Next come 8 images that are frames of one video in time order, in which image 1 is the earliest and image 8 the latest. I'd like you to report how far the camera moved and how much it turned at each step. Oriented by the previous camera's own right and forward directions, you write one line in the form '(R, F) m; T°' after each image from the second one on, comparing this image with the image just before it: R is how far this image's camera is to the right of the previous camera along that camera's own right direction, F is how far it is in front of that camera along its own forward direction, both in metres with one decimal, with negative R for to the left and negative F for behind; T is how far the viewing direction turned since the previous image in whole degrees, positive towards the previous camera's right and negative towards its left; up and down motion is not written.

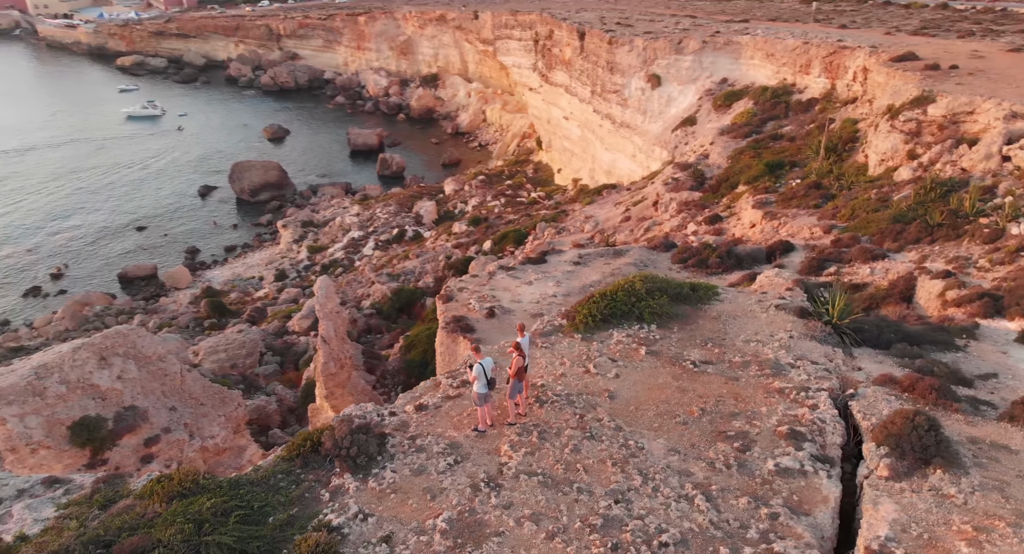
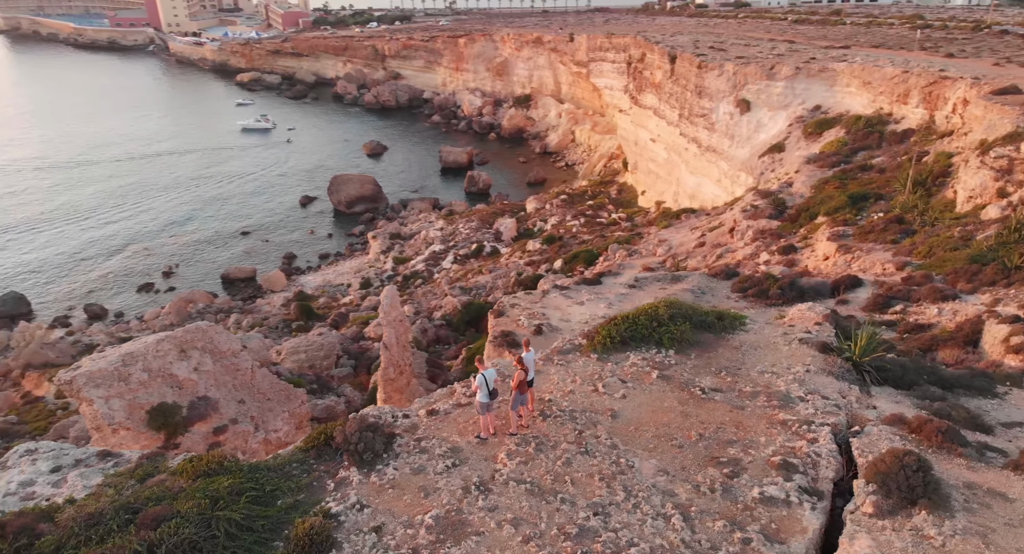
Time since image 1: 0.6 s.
(+1.2, -0.6) m; -6°
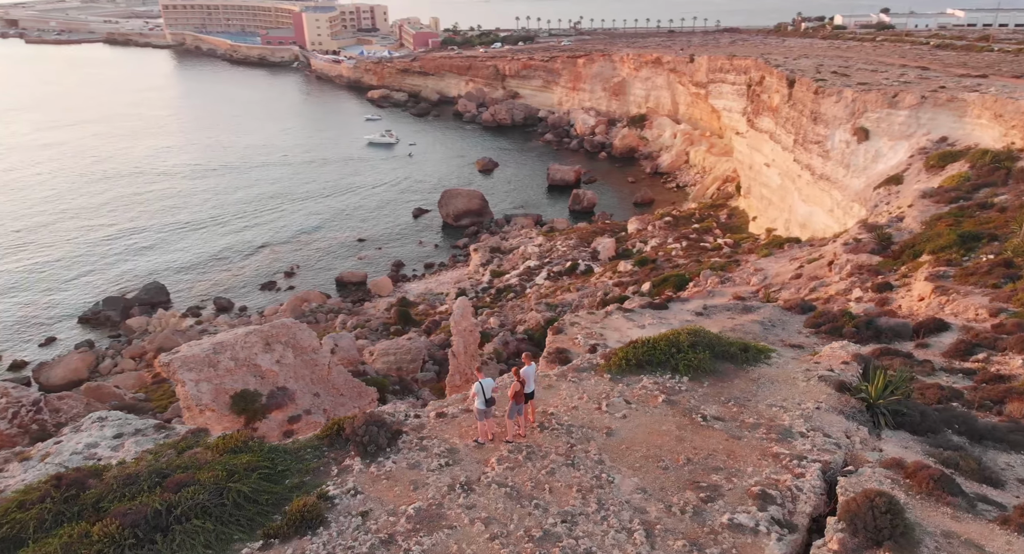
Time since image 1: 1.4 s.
(+1.7, -0.8) m; -7°
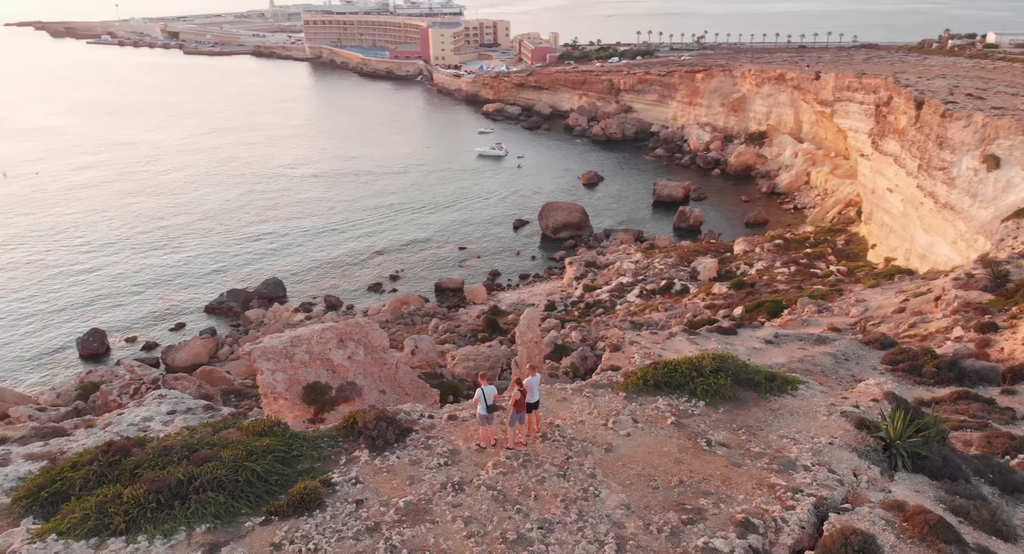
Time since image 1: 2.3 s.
(+1.6, -0.5) m; -7°
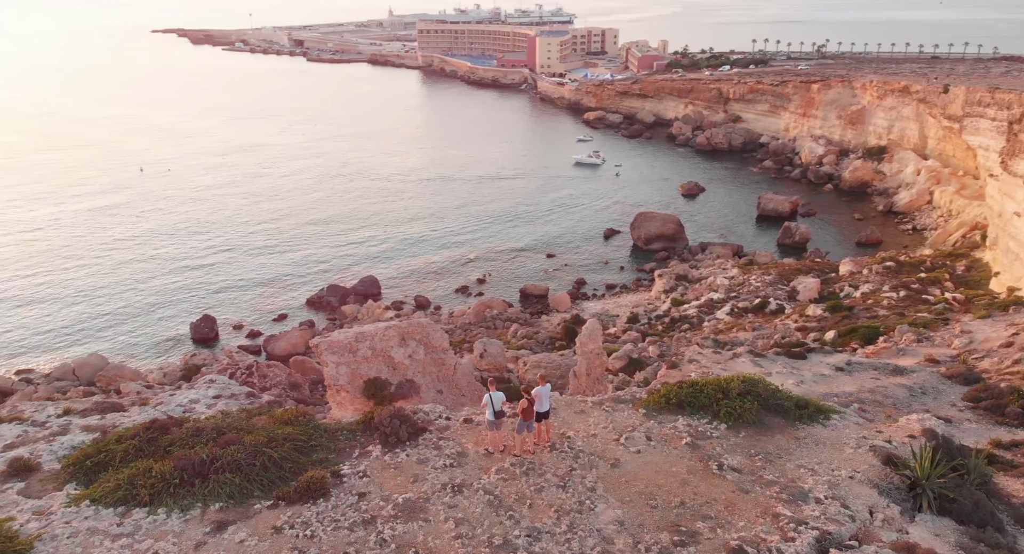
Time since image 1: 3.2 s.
(+1.4, -0.2) m; -7°
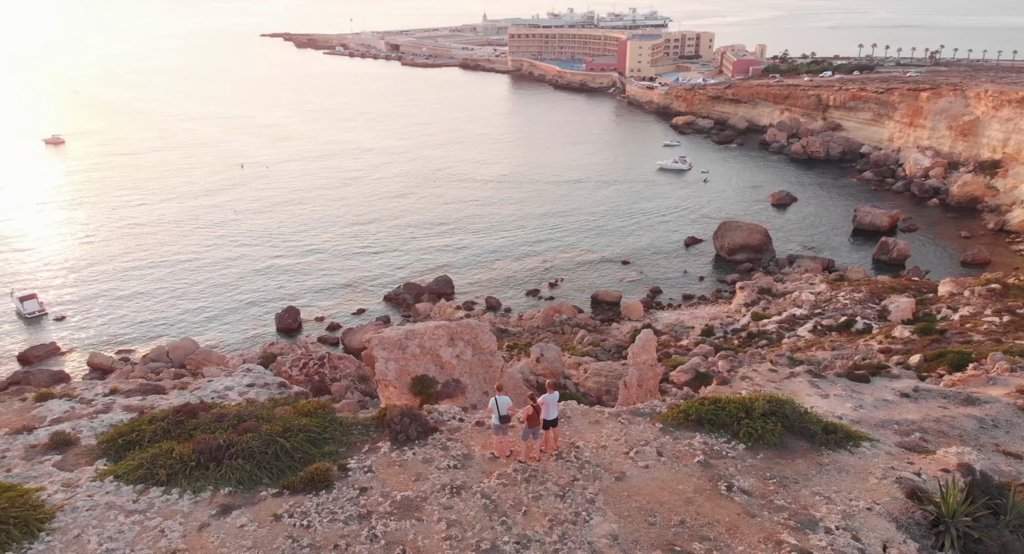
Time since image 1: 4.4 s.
(+1.2, 0.0) m; -6°
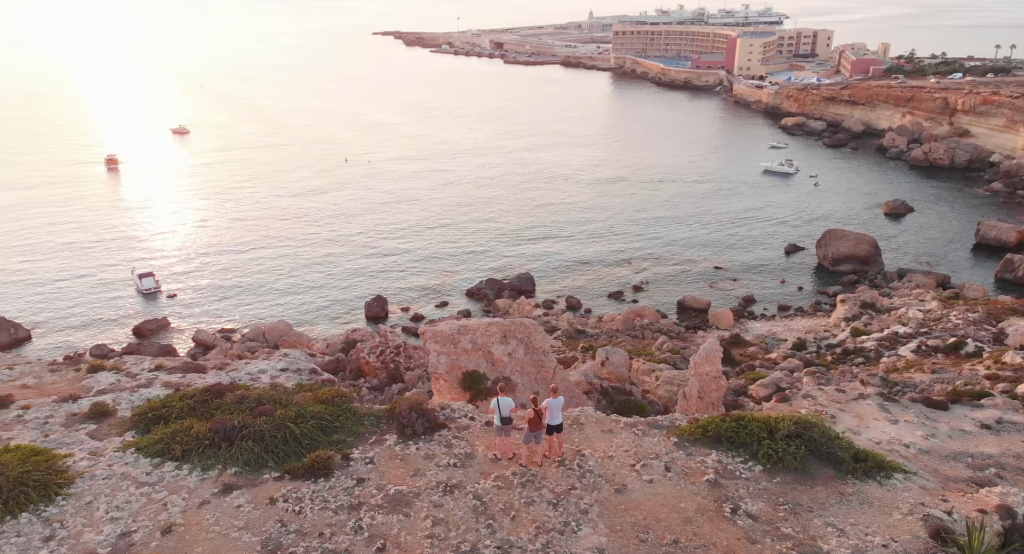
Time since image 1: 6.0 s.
(+1.4, +0.2) m; -6°
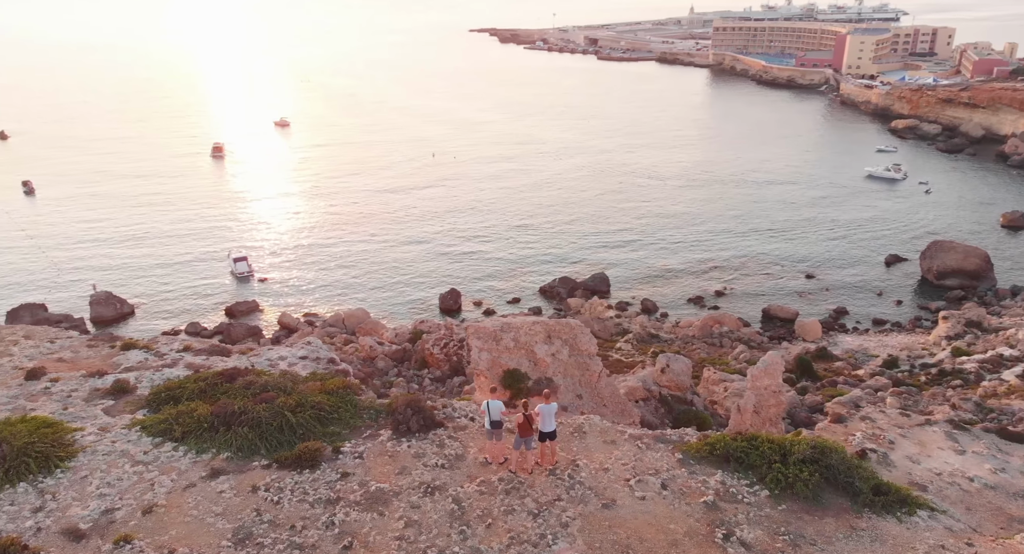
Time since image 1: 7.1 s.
(+1.5, +0.4) m; -6°
